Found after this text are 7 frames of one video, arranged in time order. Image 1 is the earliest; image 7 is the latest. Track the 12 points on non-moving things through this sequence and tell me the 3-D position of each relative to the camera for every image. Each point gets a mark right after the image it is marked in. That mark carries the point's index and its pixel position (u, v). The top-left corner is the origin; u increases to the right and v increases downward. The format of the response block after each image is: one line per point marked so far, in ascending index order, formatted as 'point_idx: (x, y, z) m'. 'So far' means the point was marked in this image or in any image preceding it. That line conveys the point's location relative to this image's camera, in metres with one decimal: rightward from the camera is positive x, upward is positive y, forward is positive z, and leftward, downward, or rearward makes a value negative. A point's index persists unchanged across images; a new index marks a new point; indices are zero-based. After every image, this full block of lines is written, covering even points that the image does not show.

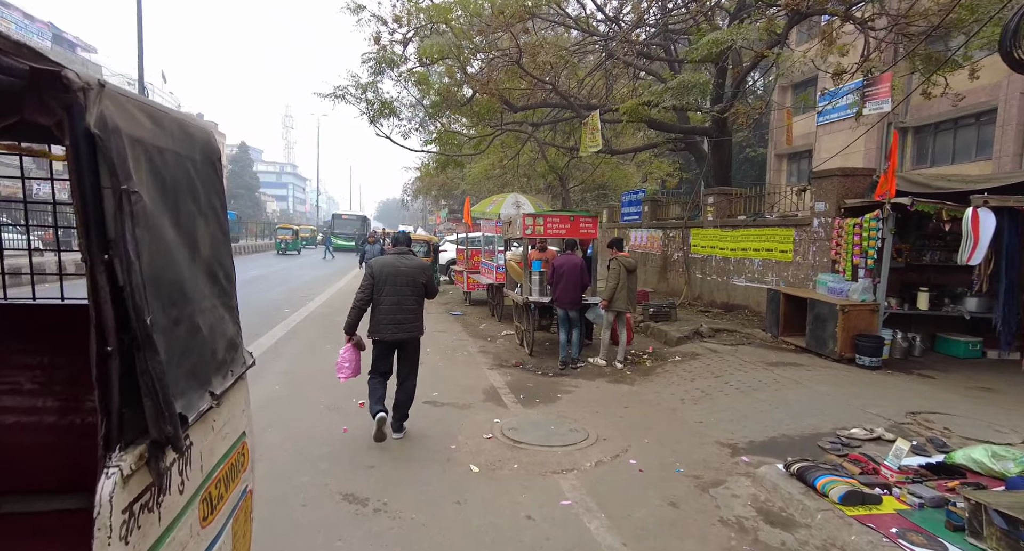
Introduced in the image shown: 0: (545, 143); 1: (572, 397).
0: (+0.7, +3.0, +12.4) m
1: (+0.6, -1.2, +5.5) m
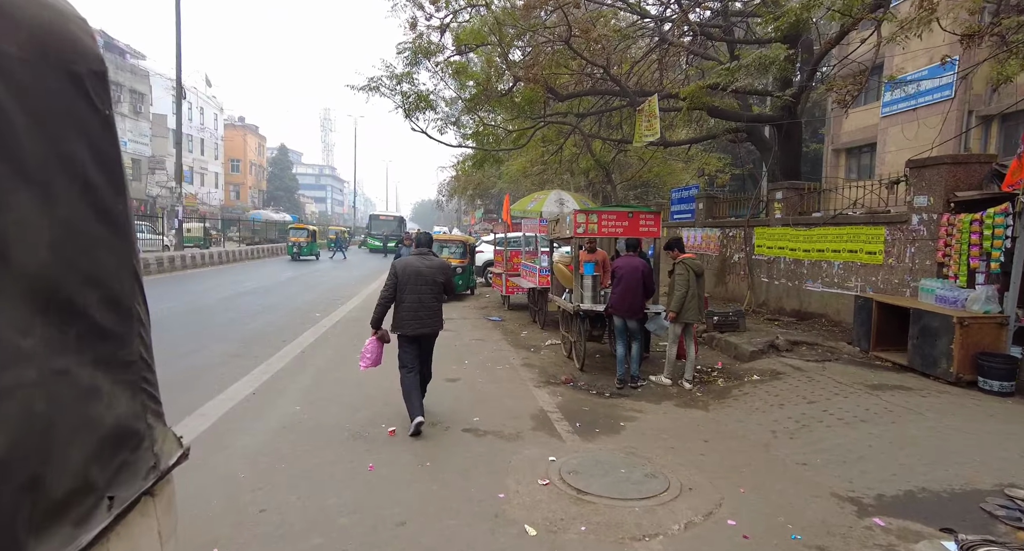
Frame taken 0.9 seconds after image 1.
0: (+1.6, +2.9, +11.5) m
1: (+1.0, -1.3, +4.7) m
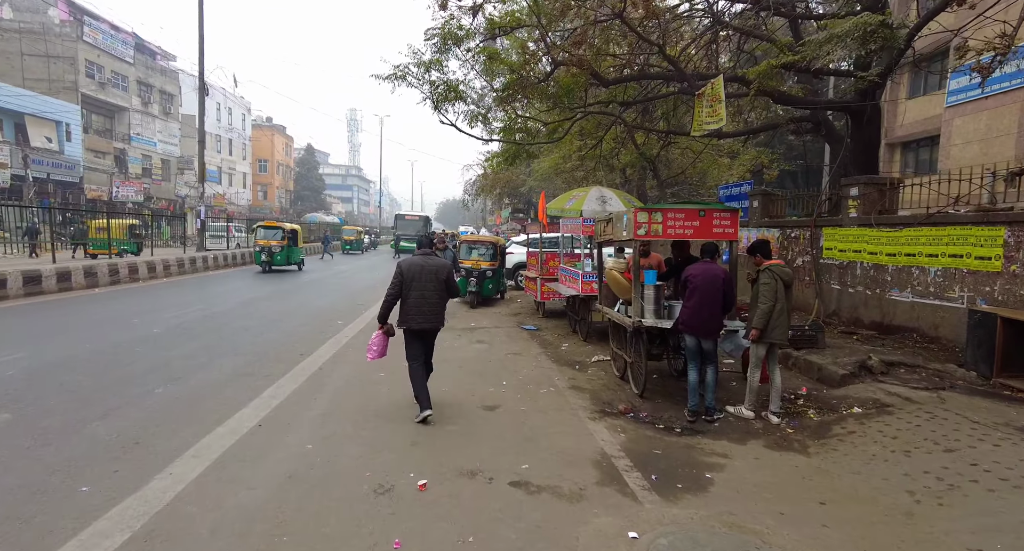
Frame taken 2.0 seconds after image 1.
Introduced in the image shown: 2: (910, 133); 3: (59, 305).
0: (+2.3, +2.8, +10.5) m
1: (+1.4, -1.4, +3.7) m
2: (+12.4, +4.5, +17.3) m
3: (-8.0, -0.5, +9.8) m
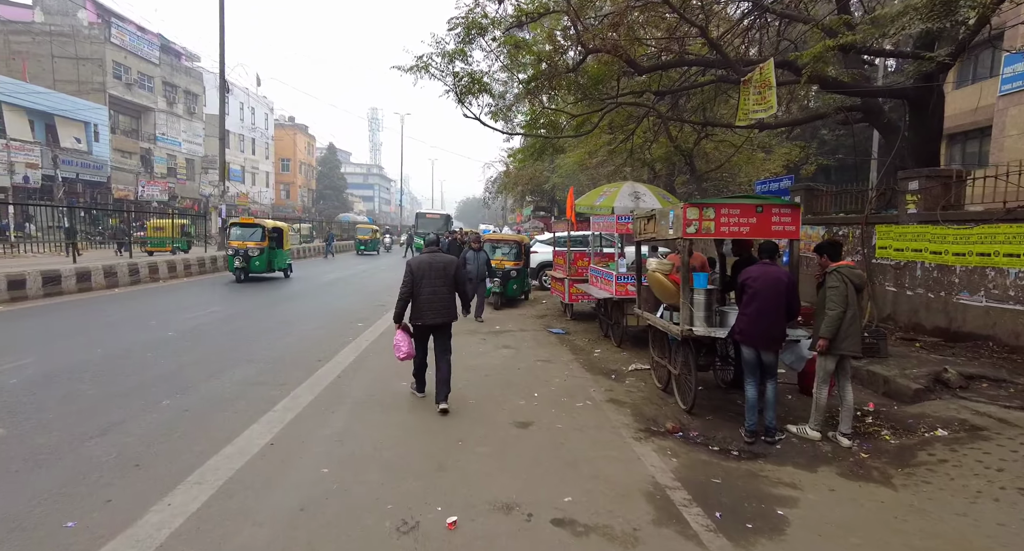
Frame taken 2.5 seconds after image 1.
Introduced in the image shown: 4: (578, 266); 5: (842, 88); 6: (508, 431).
0: (+2.8, +2.8, +9.9) m
1: (+1.7, -1.4, +3.2) m
2: (+13.2, +4.5, +16.4) m
3: (-7.5, -0.5, +9.6) m
4: (+1.2, +0.2, +10.0) m
5: (+4.5, +2.6, +7.6) m
6: (0.0, -1.3, +4.5) m
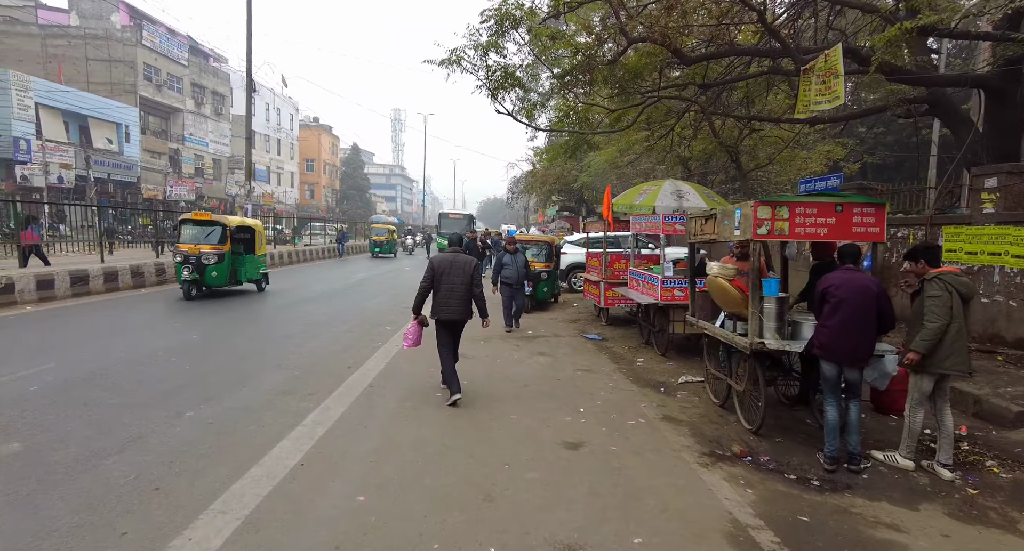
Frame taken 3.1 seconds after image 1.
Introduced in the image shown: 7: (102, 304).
0: (+3.4, +2.7, +9.4) m
1: (+2.0, -1.5, +2.7) m
2: (+14.0, +4.4, +15.5) m
3: (-7.0, -0.5, +9.5) m
4: (+1.8, +0.1, +9.5) m
5: (+5.0, +2.5, +7.0) m
6: (+0.3, -1.3, +4.1) m
7: (-7.2, -0.5, +9.7) m
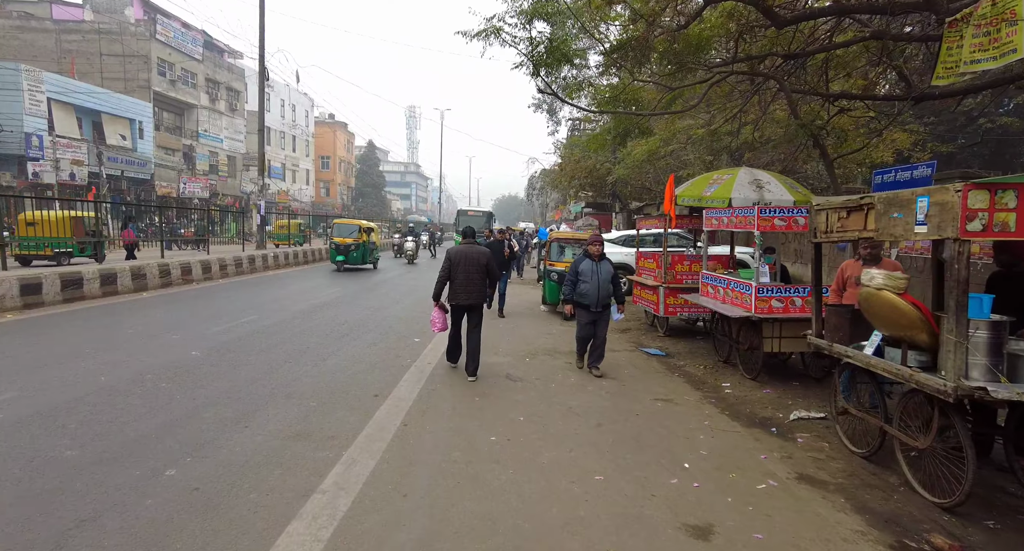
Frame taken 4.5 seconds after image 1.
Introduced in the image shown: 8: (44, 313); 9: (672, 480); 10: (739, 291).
0: (+4.1, +2.7, +8.1) m
1: (+2.5, -1.5, +1.4) m
2: (+14.8, +4.3, +13.9) m
3: (-6.3, -0.6, +8.4) m
4: (+2.4, +0.1, +8.2) m
5: (+5.6, +2.4, +5.6) m
6: (+0.9, -1.4, +2.9) m
7: (-6.5, -0.6, +8.7) m
8: (-7.0, -0.6, +8.3) m
9: (+1.0, -1.3, +3.7) m
10: (+2.5, -0.2, +6.1) m
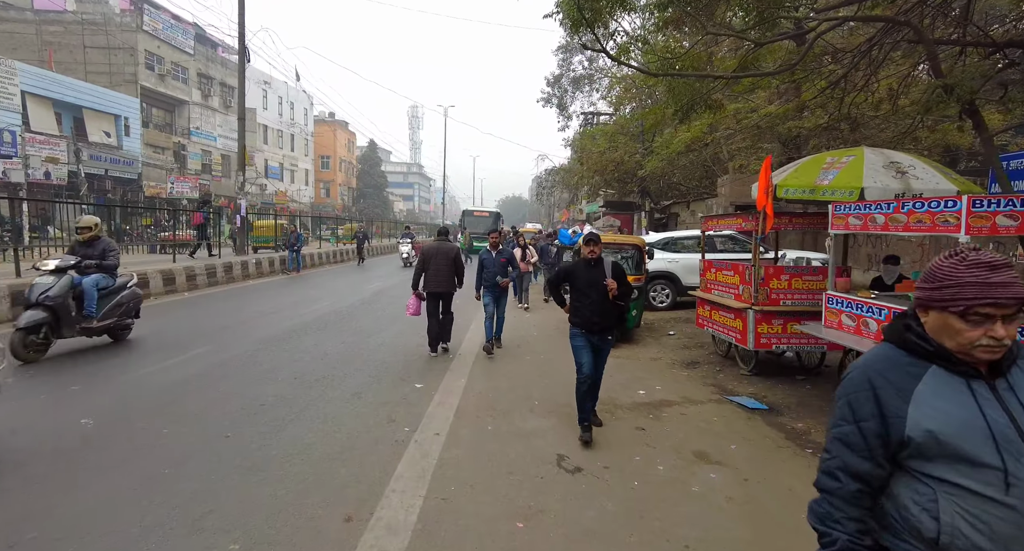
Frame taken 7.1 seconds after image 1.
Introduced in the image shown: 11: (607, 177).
0: (+4.5, +2.5, +5.8) m
1: (+2.9, -1.7, -0.9) m
2: (+15.2, +4.1, +11.6) m
3: (-5.9, -0.8, +6.2) m
4: (+2.8, -0.2, +5.9) m
5: (+6.0, +2.2, +3.4) m
6: (+1.3, -1.6, +0.6) m
7: (-6.1, -0.8, +6.5) m
8: (-6.6, -0.8, +6.1) m
9: (+1.4, -1.5, +1.4) m
10: (+2.9, -0.4, +3.9) m
11: (+3.2, +3.5, +18.7) m
